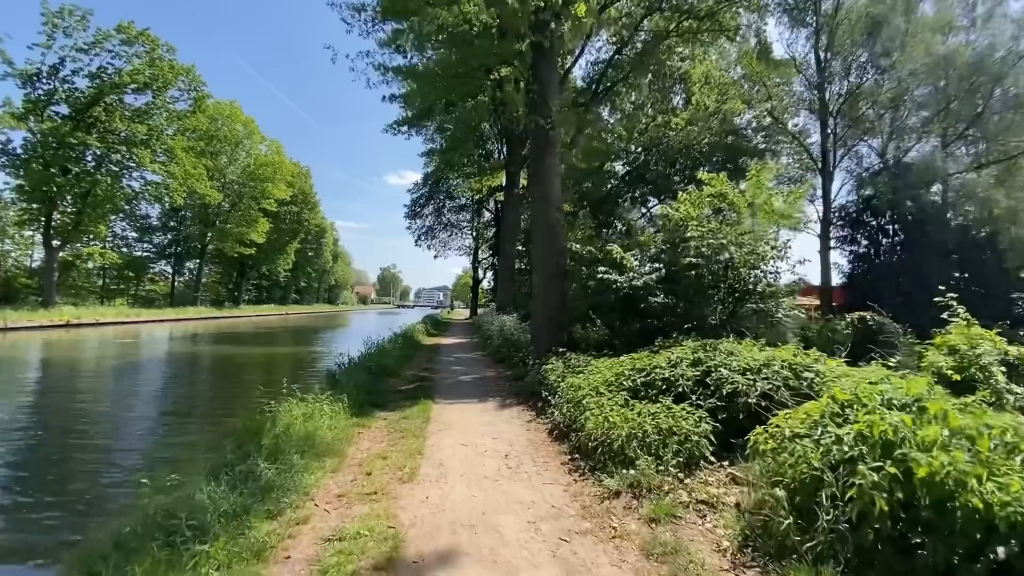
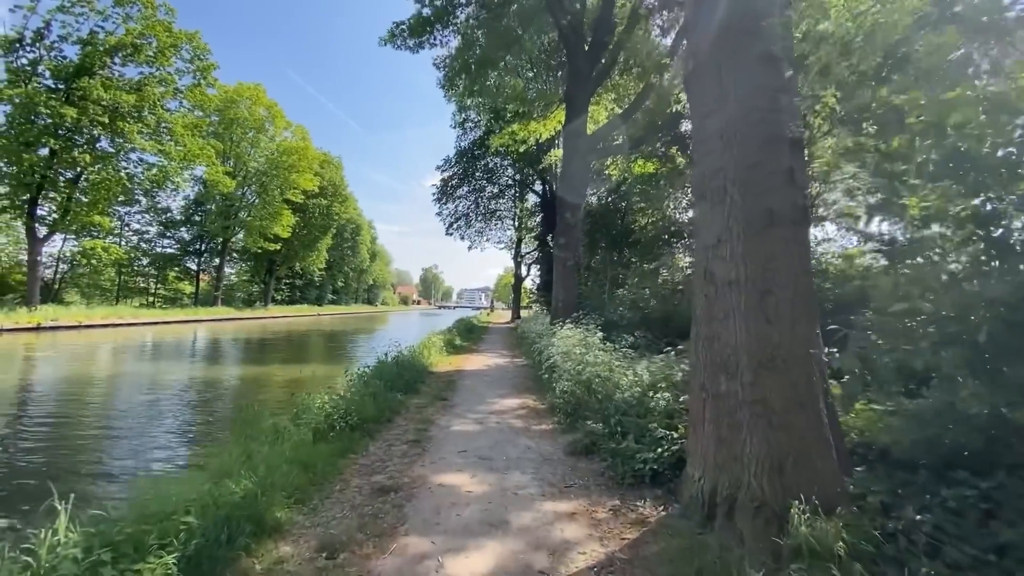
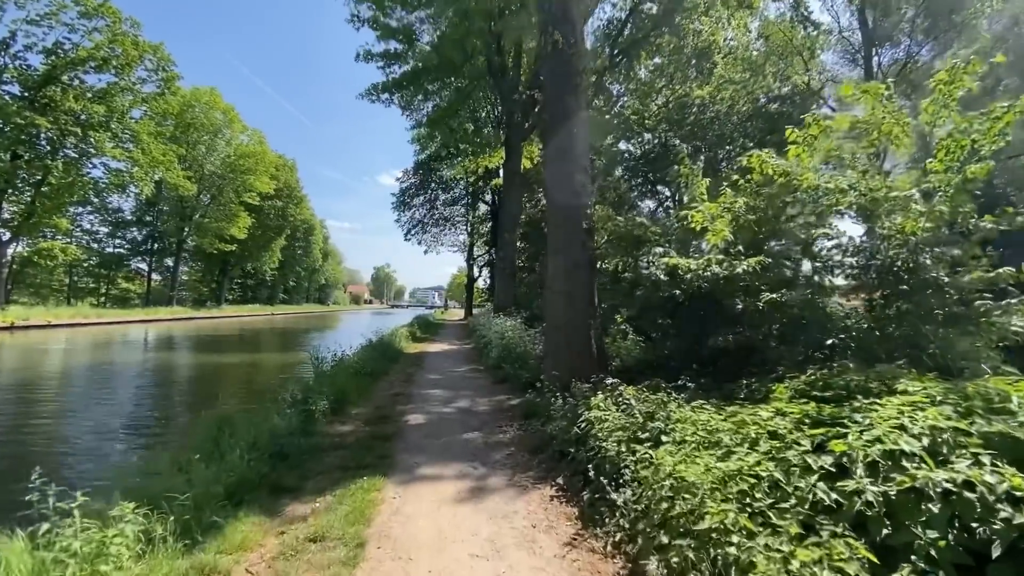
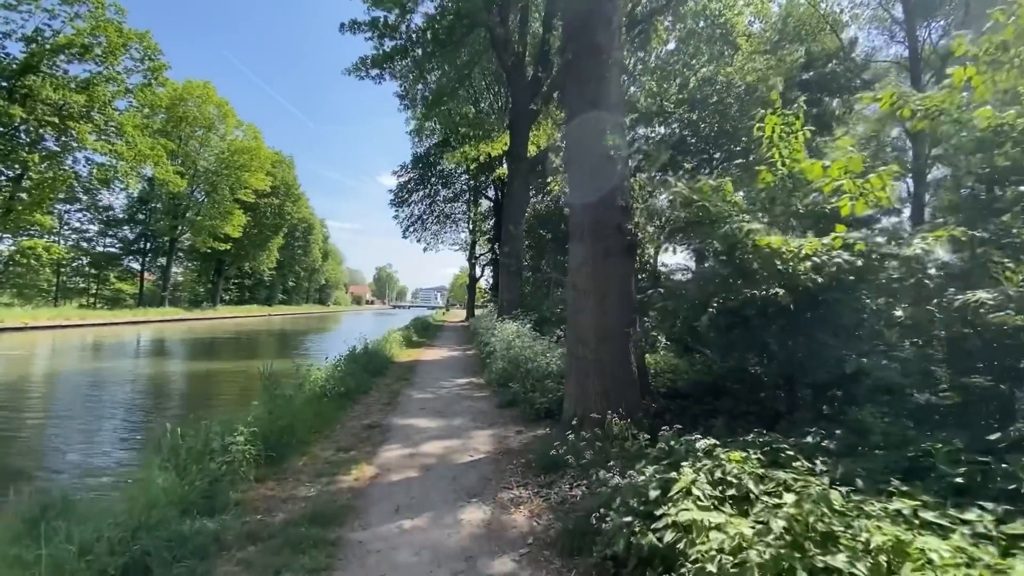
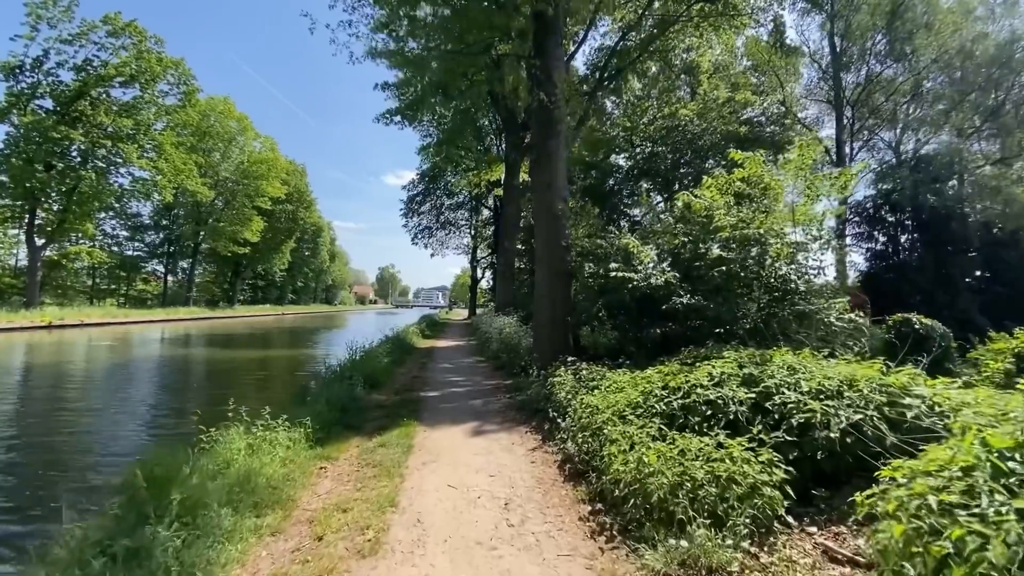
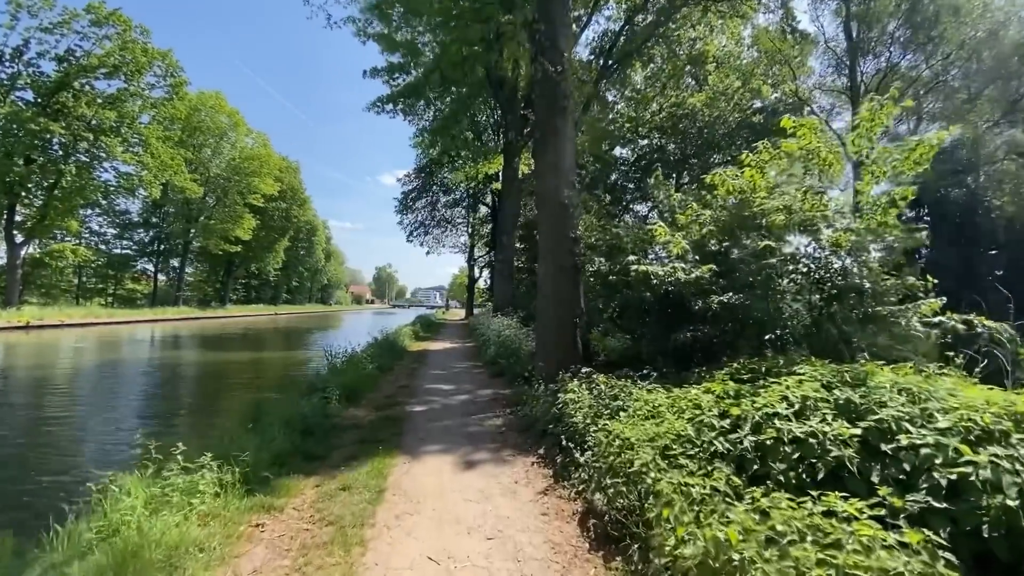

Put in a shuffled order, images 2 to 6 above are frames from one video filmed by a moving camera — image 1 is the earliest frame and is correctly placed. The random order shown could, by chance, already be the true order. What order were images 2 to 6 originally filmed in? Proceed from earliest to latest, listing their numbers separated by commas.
5, 6, 3, 4, 2
